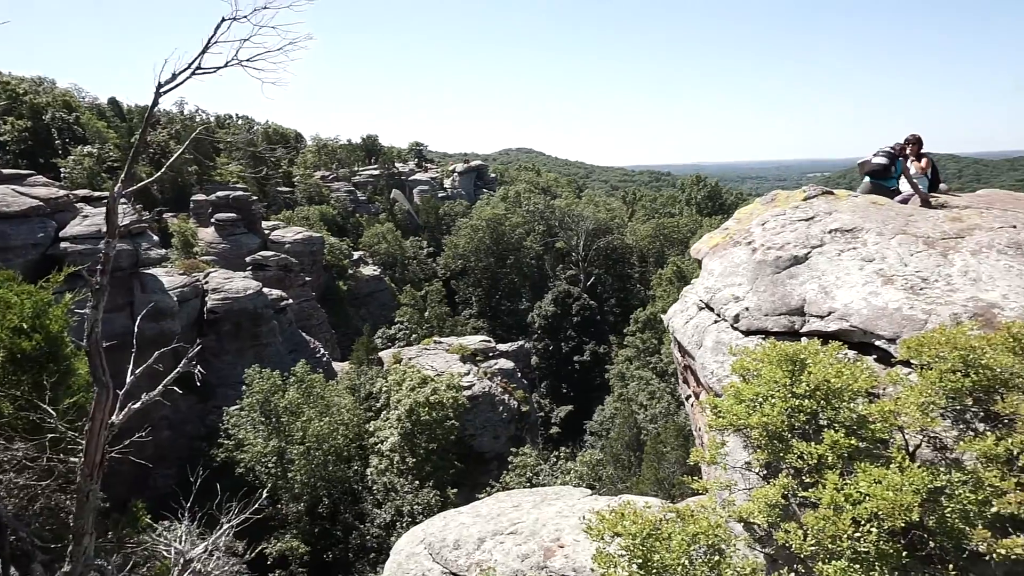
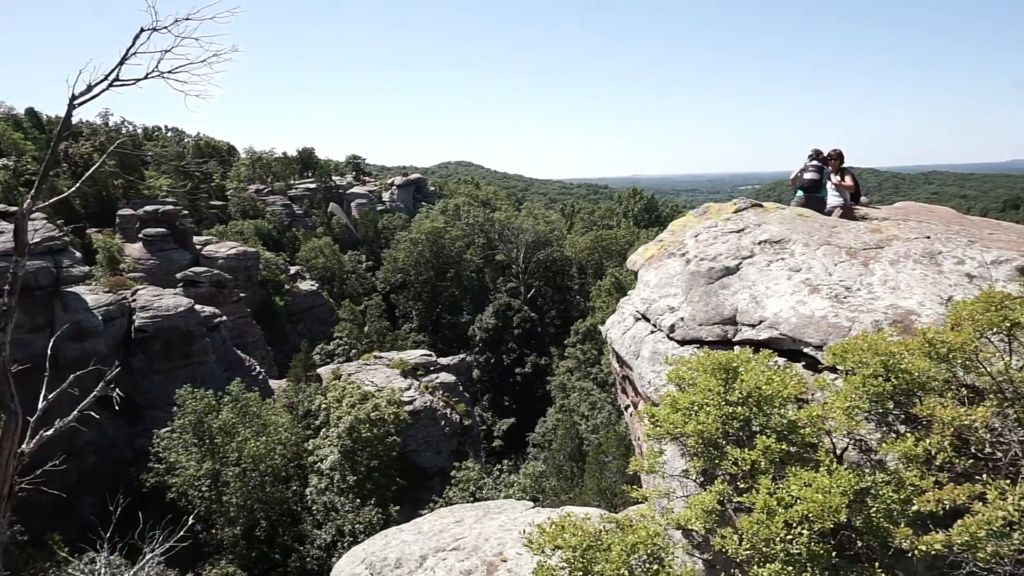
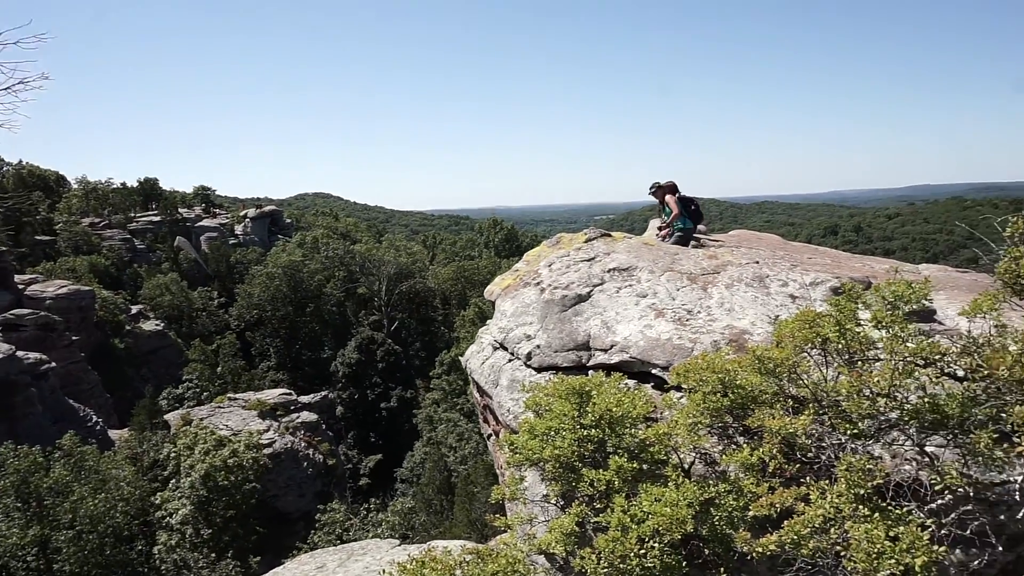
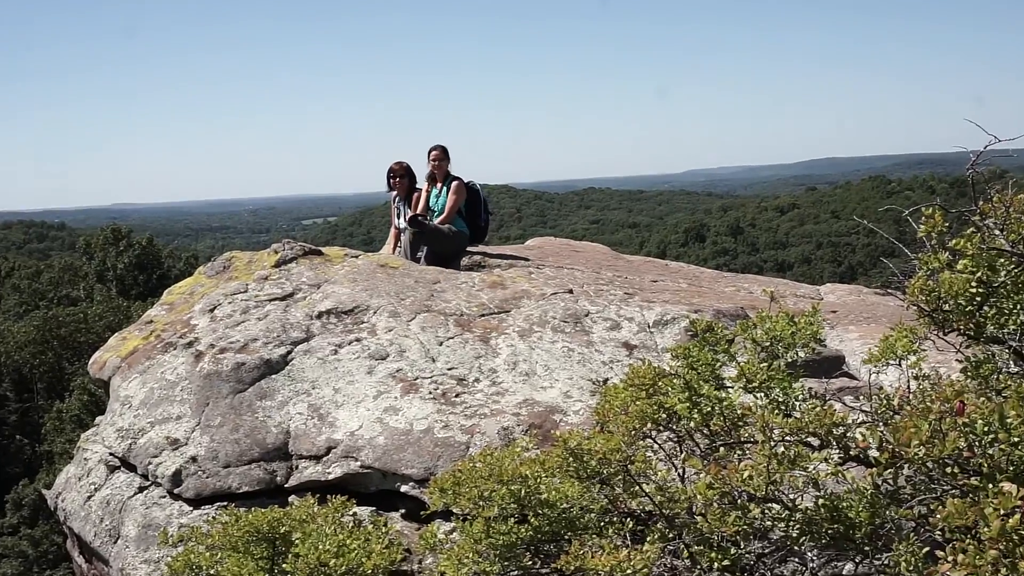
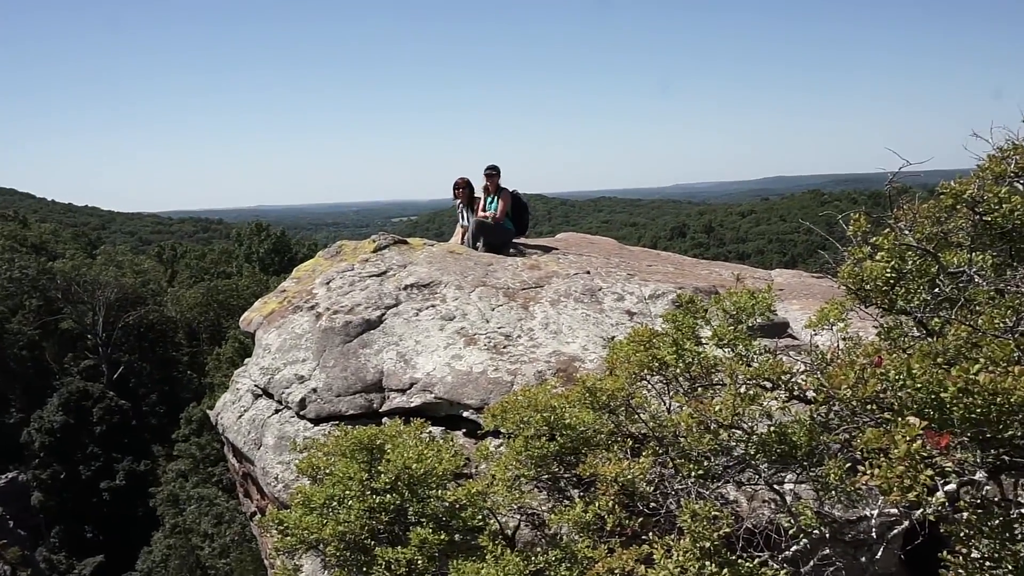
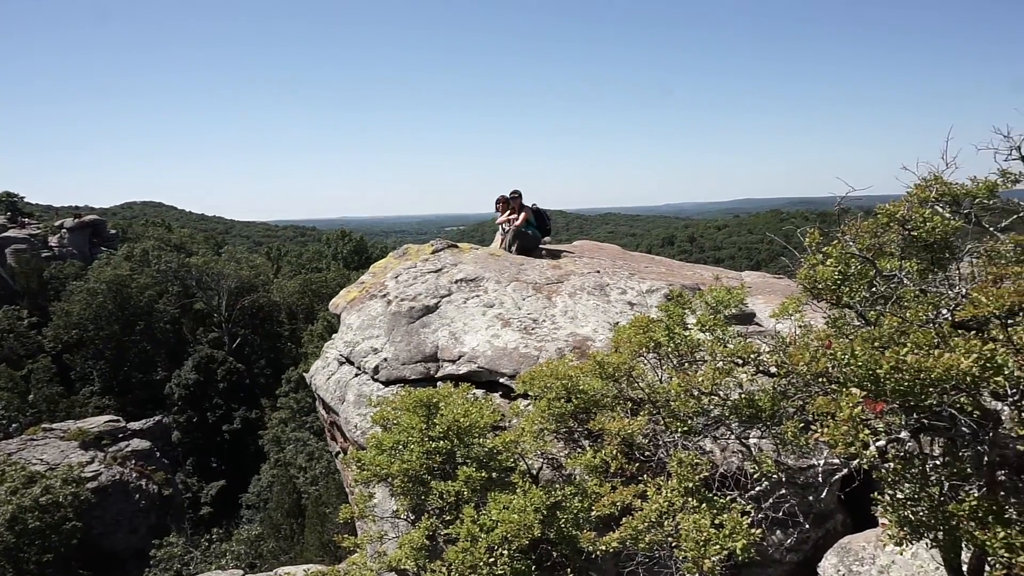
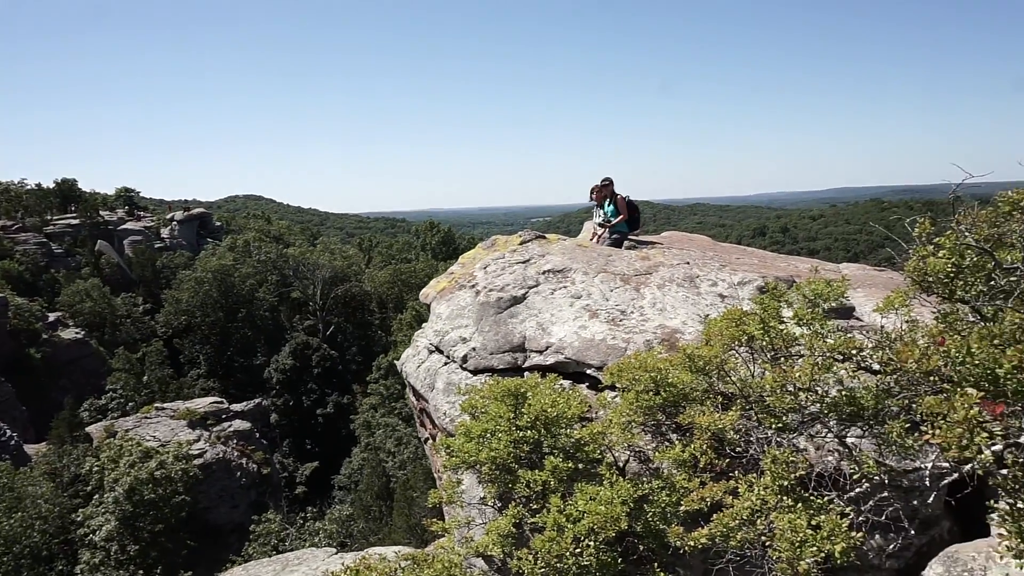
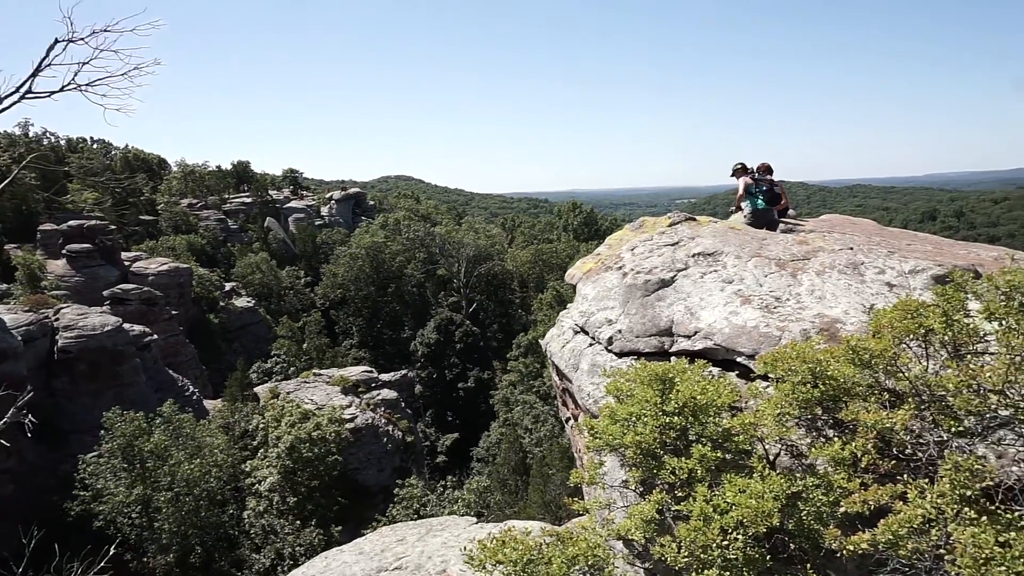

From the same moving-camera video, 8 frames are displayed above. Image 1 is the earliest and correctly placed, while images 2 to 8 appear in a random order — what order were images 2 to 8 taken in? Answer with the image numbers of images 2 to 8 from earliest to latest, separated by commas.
2, 8, 3, 7, 6, 5, 4
